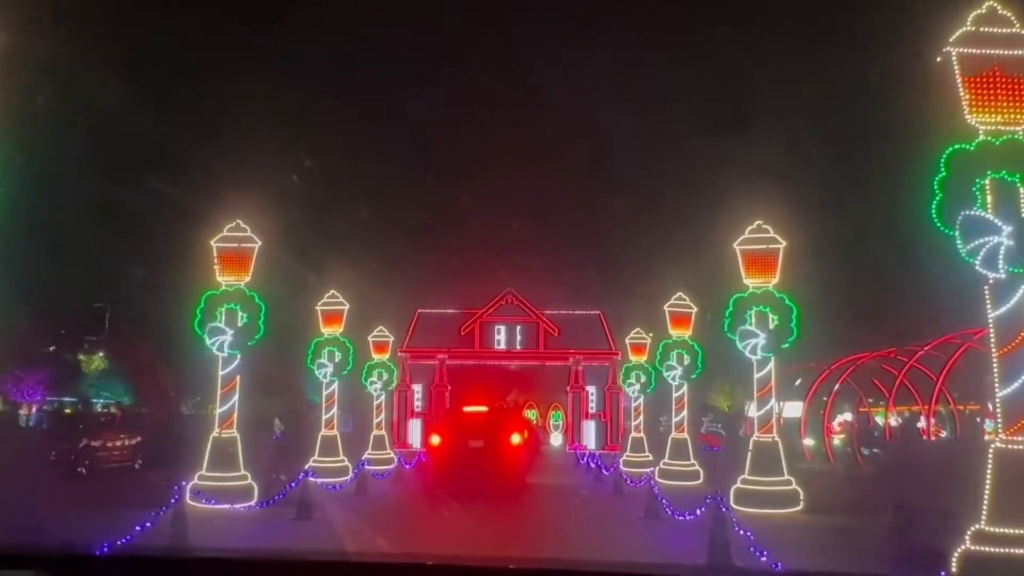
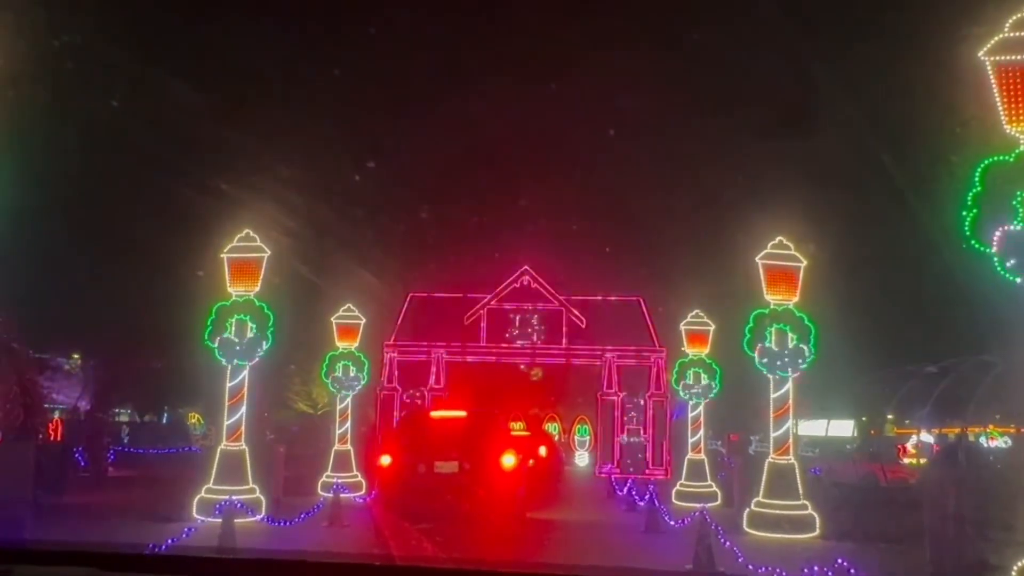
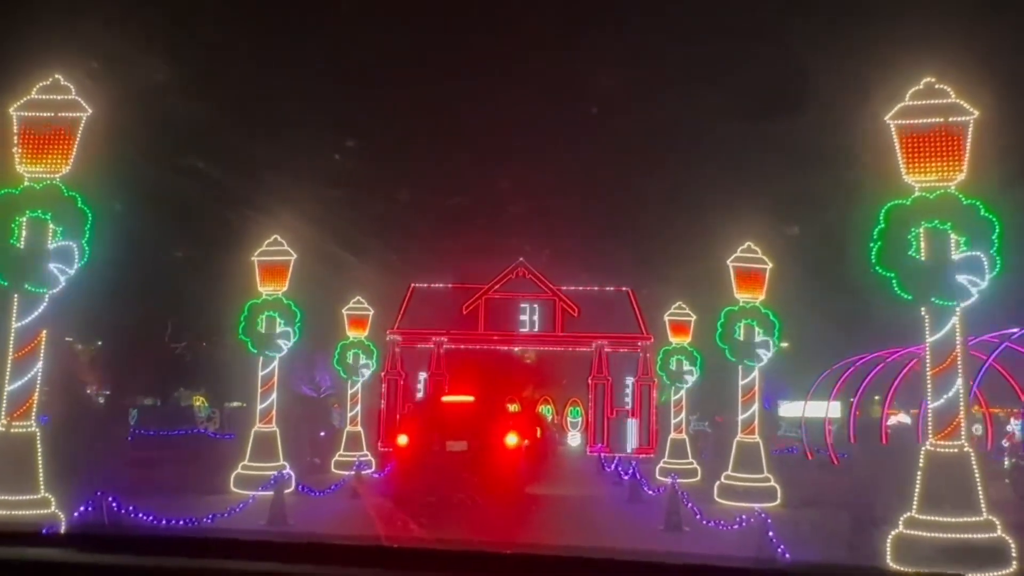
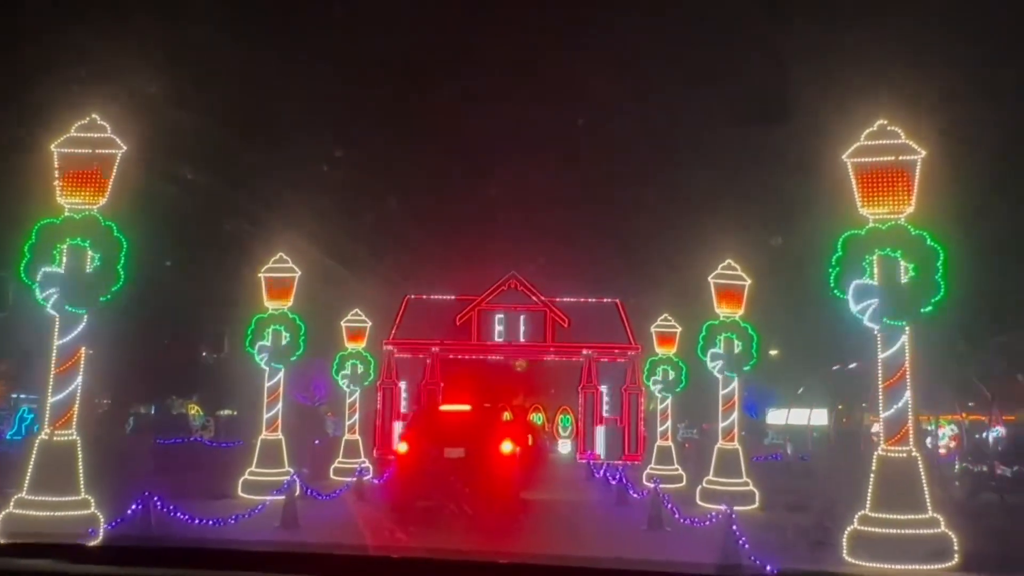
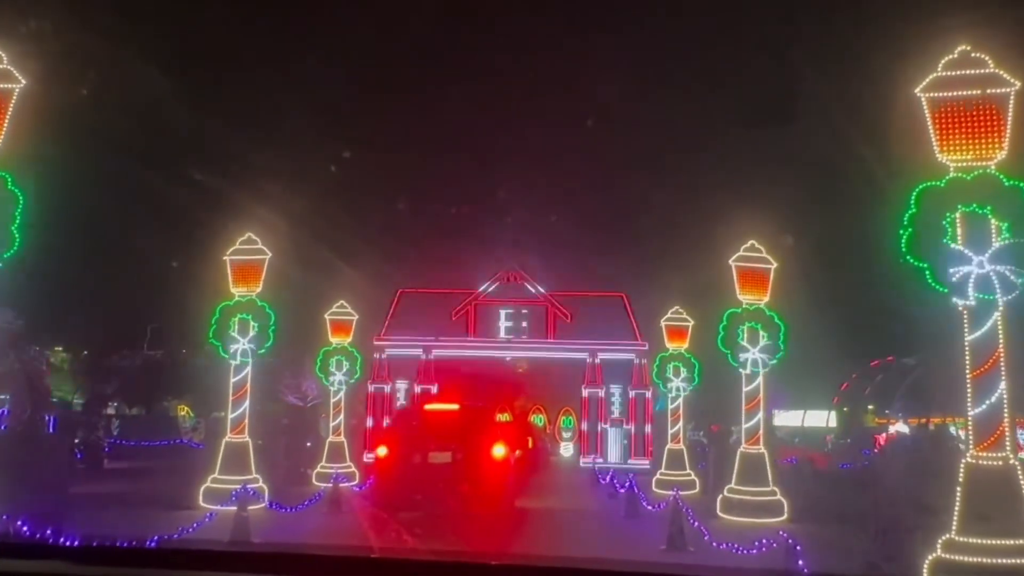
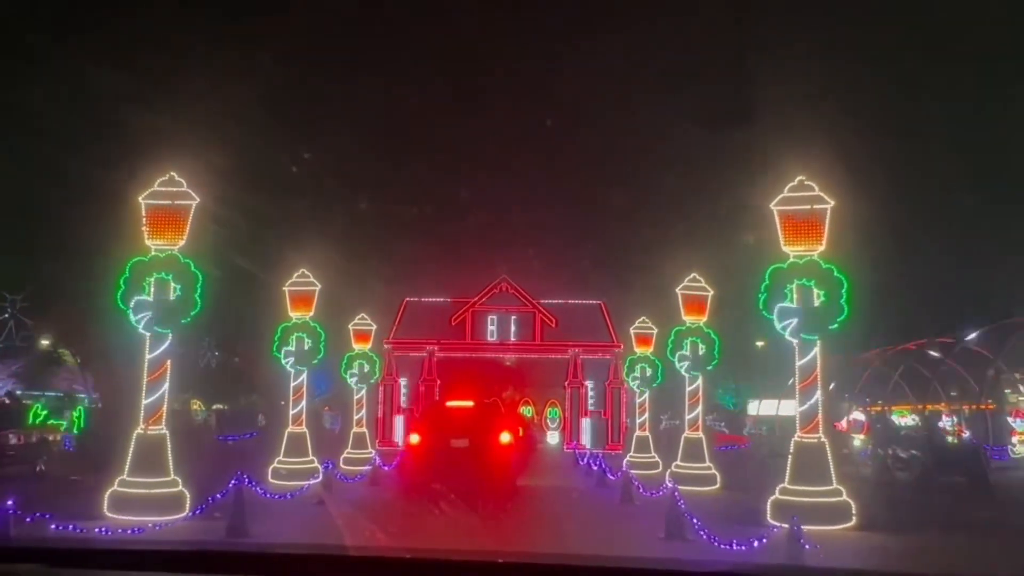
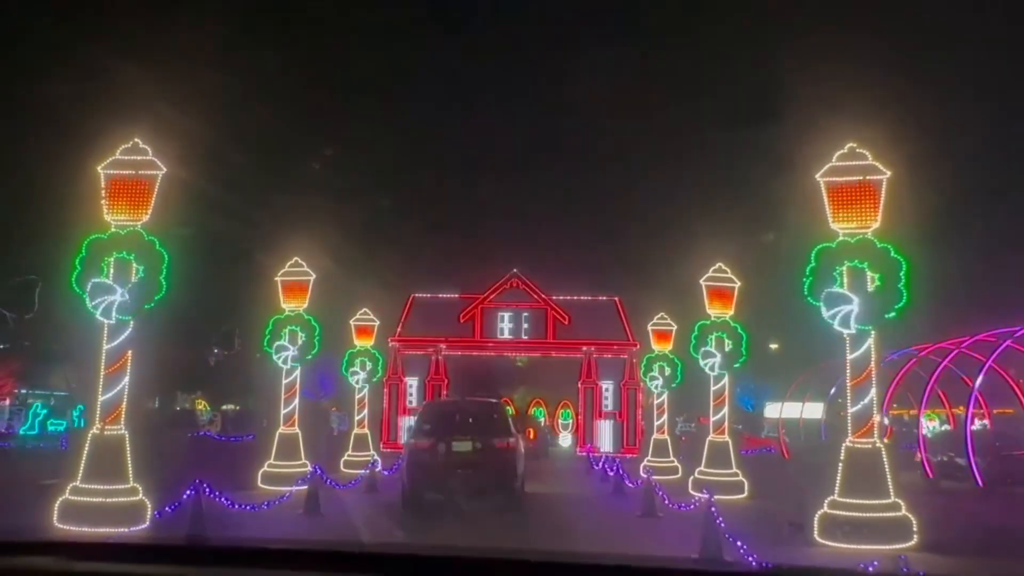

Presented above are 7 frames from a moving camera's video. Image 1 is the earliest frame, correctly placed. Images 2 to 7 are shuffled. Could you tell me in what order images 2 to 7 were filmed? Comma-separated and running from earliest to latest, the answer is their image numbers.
6, 7, 4, 3, 5, 2
